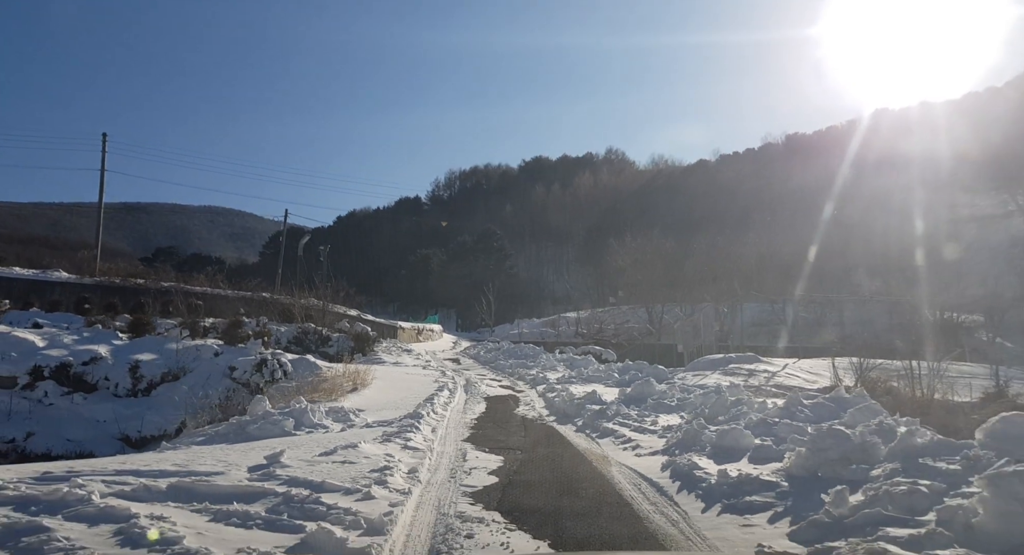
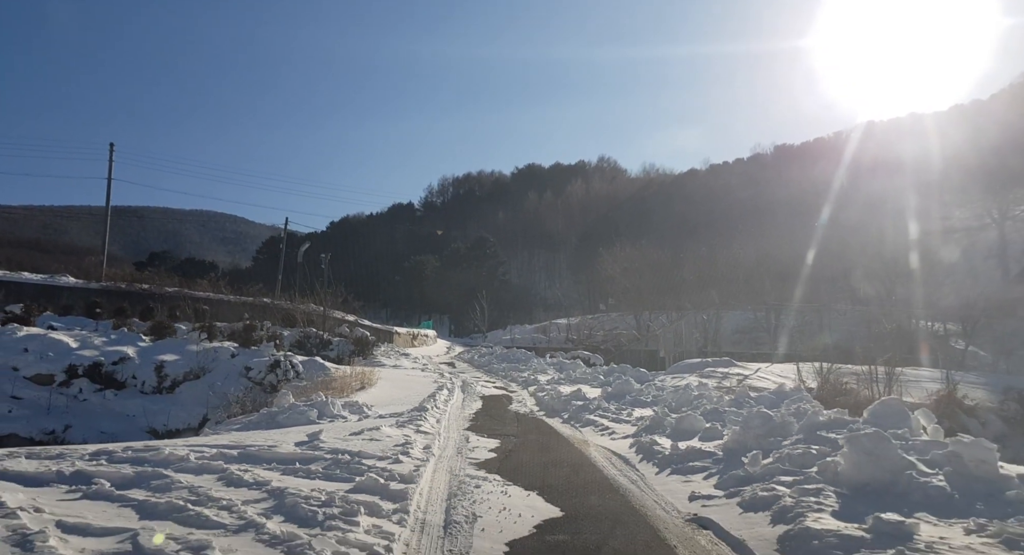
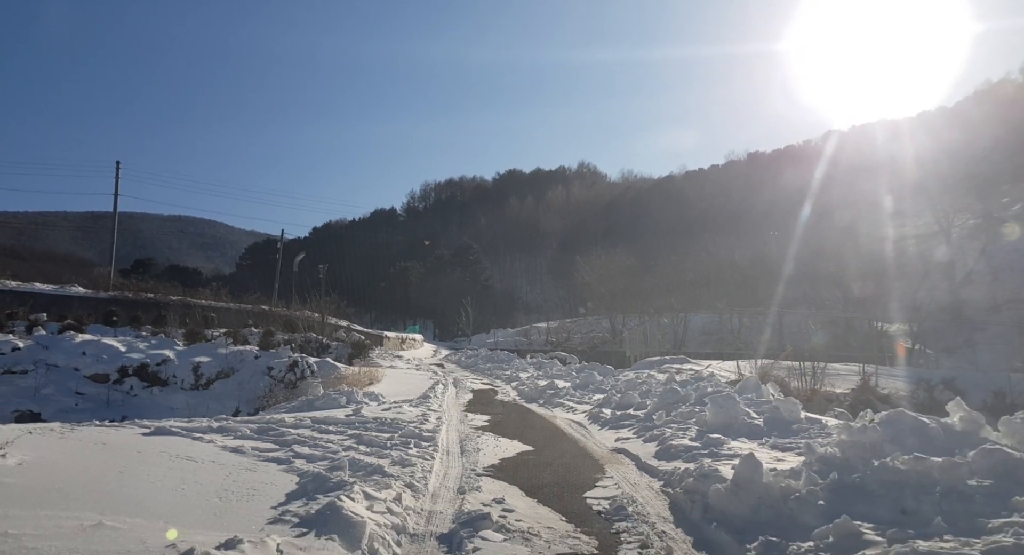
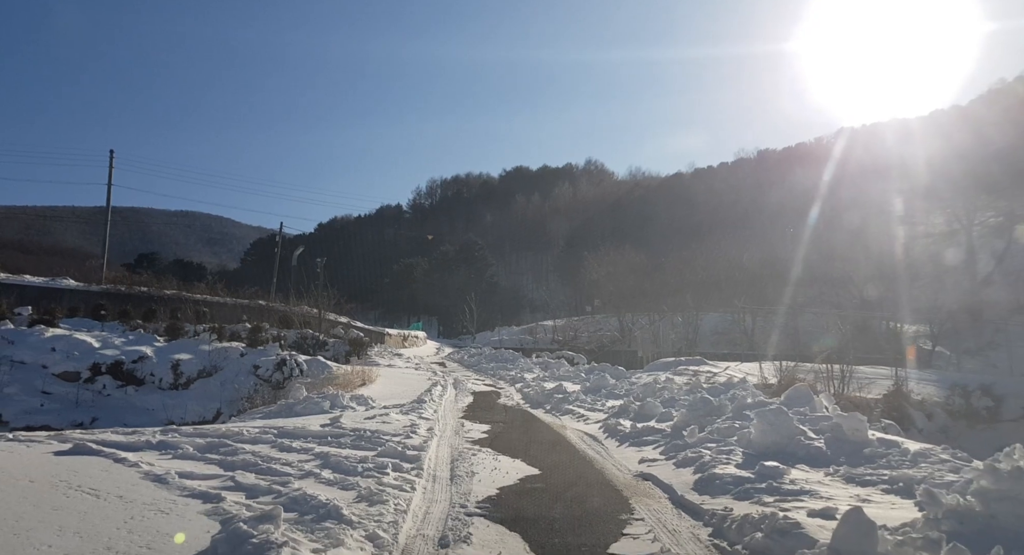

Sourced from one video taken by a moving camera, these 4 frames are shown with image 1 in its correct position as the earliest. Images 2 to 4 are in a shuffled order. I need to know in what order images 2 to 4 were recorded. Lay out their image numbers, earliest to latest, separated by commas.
2, 4, 3
